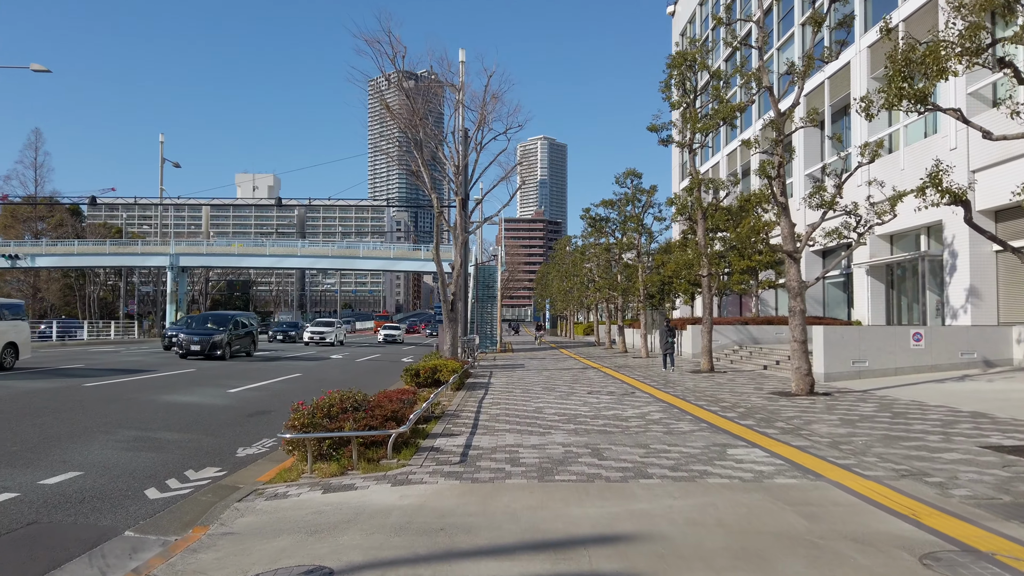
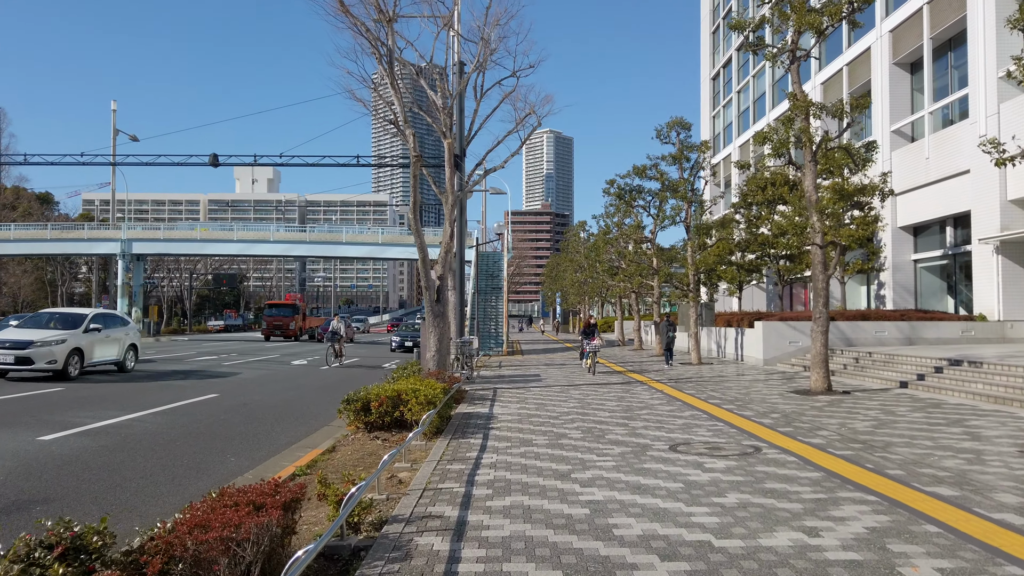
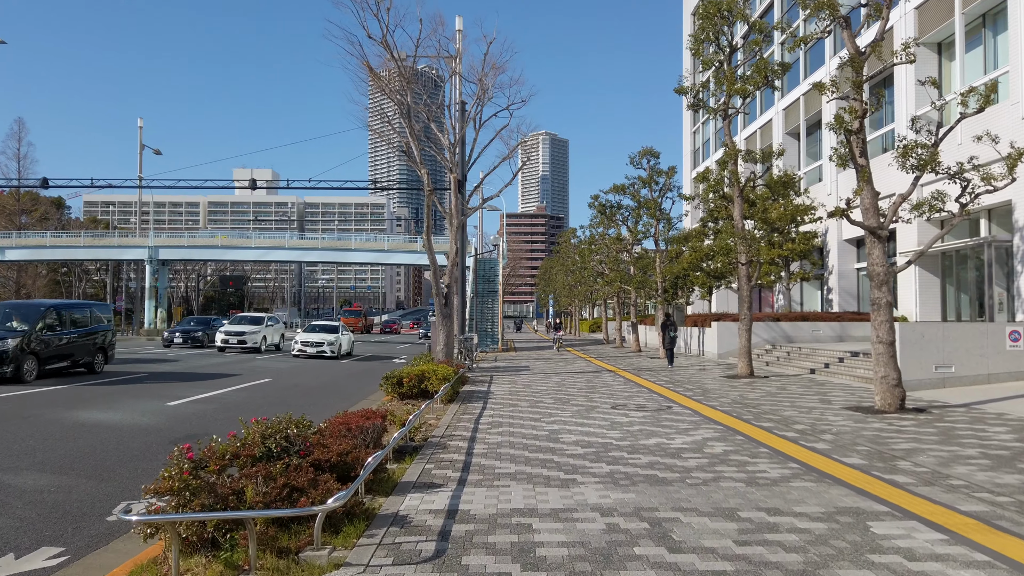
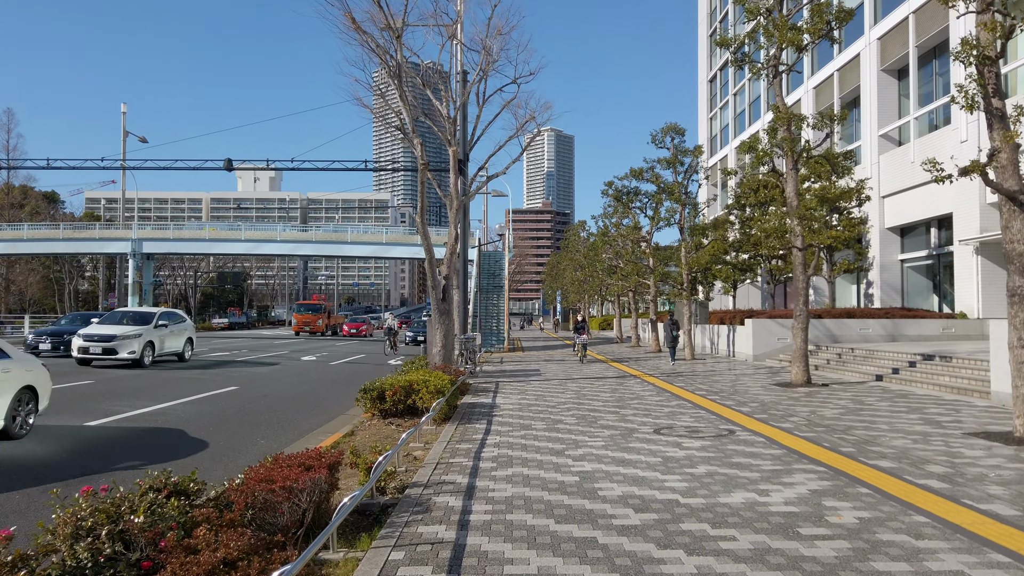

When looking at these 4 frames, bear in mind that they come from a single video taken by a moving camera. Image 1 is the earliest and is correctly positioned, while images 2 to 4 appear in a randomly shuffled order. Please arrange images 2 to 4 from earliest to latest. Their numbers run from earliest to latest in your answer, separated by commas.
3, 4, 2
